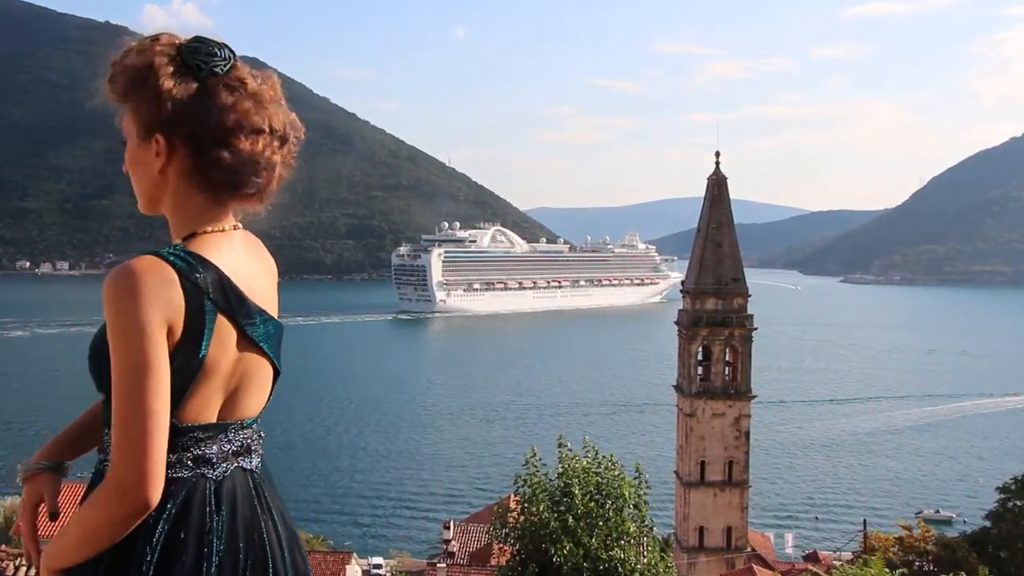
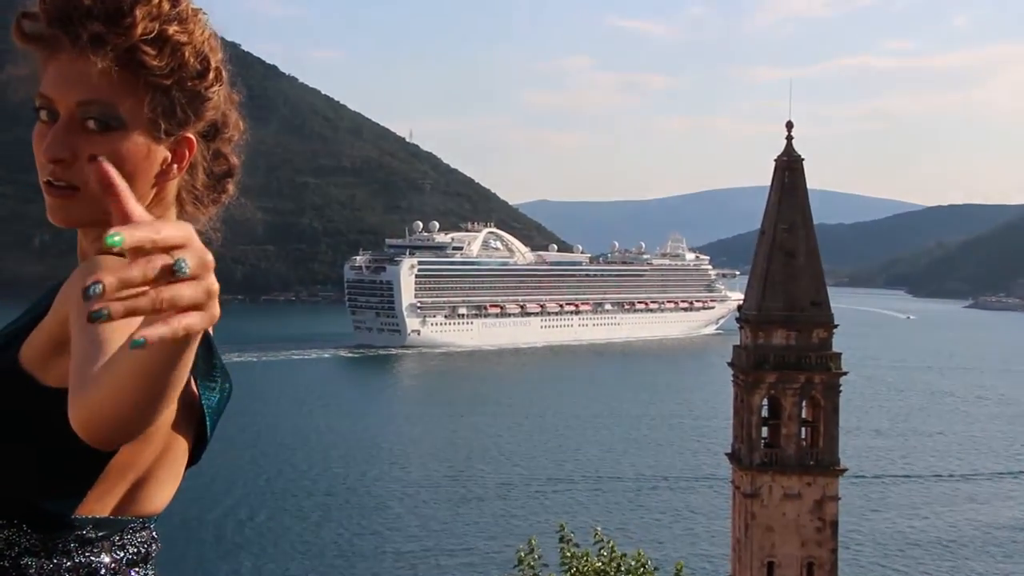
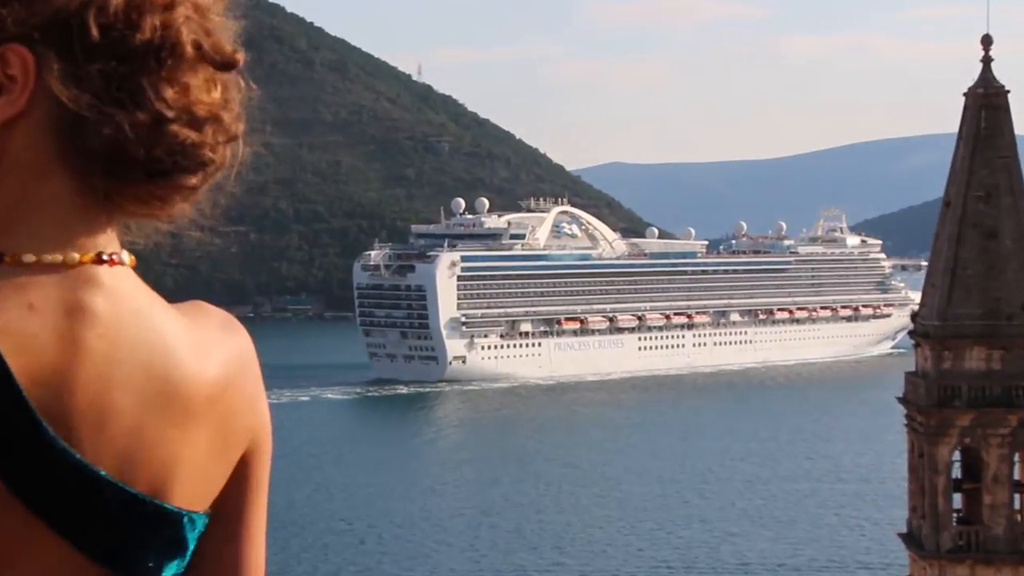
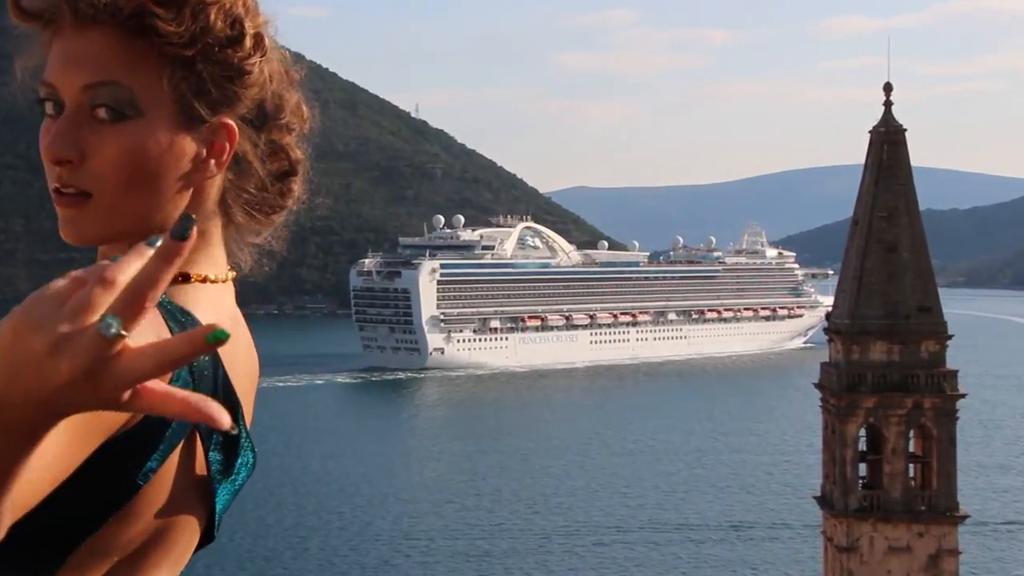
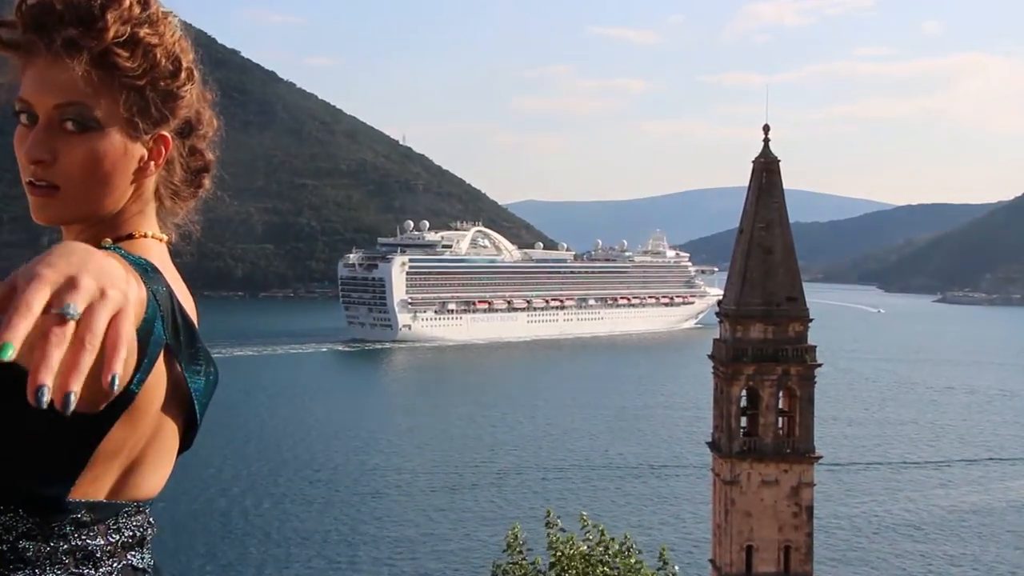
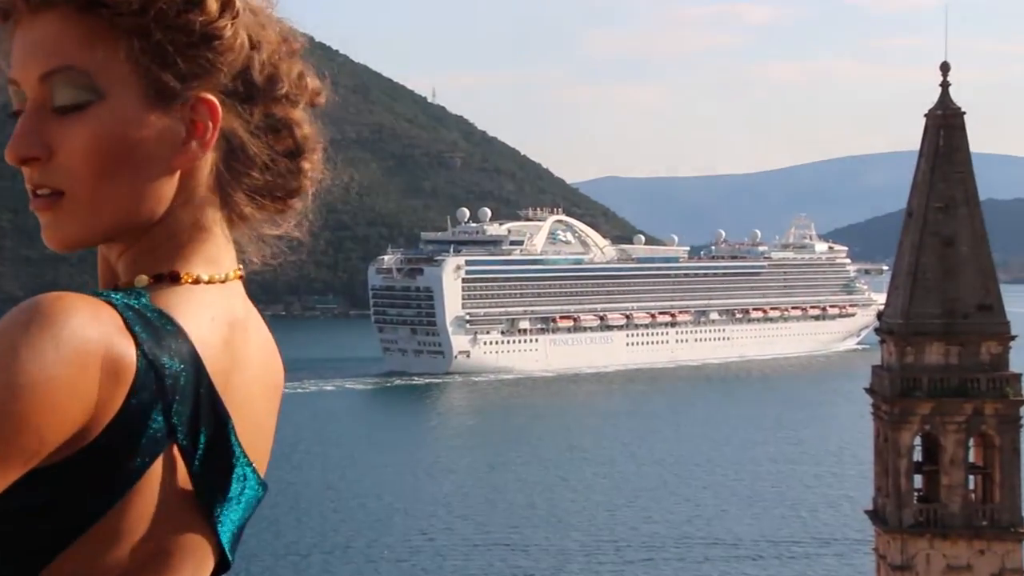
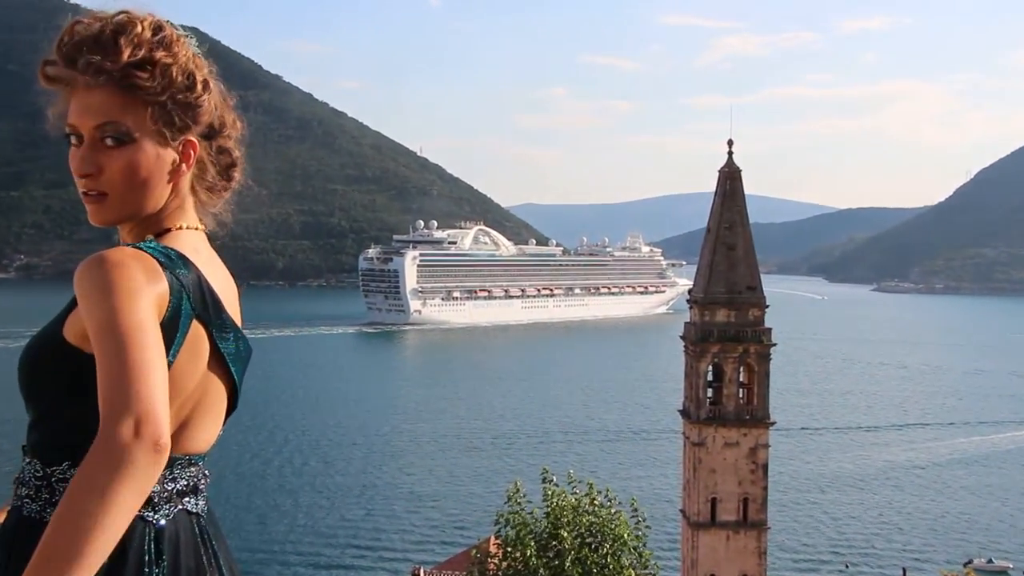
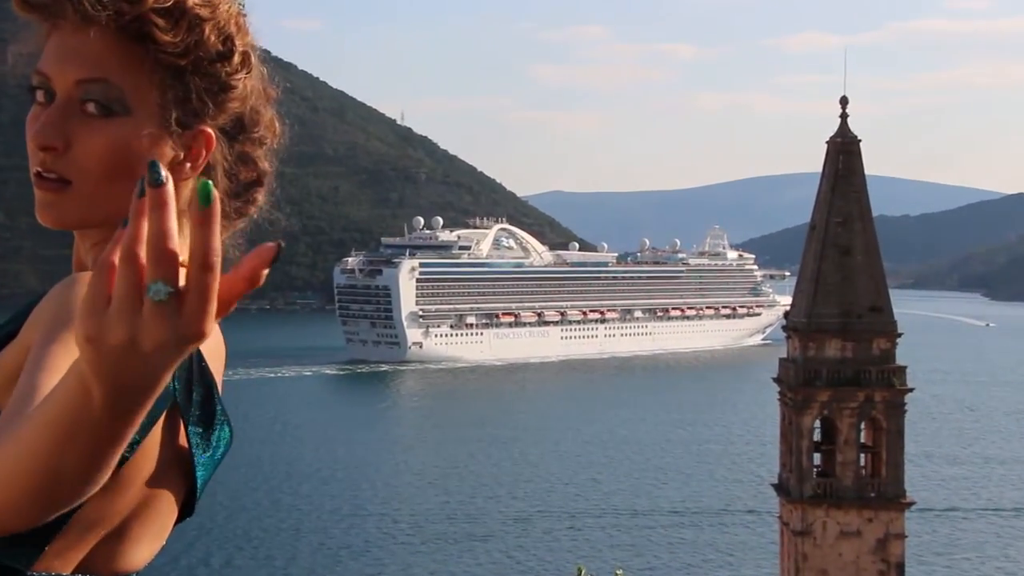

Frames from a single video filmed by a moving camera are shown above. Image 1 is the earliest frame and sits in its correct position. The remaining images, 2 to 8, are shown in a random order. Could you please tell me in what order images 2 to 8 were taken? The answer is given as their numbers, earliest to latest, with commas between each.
7, 5, 2, 8, 4, 6, 3
